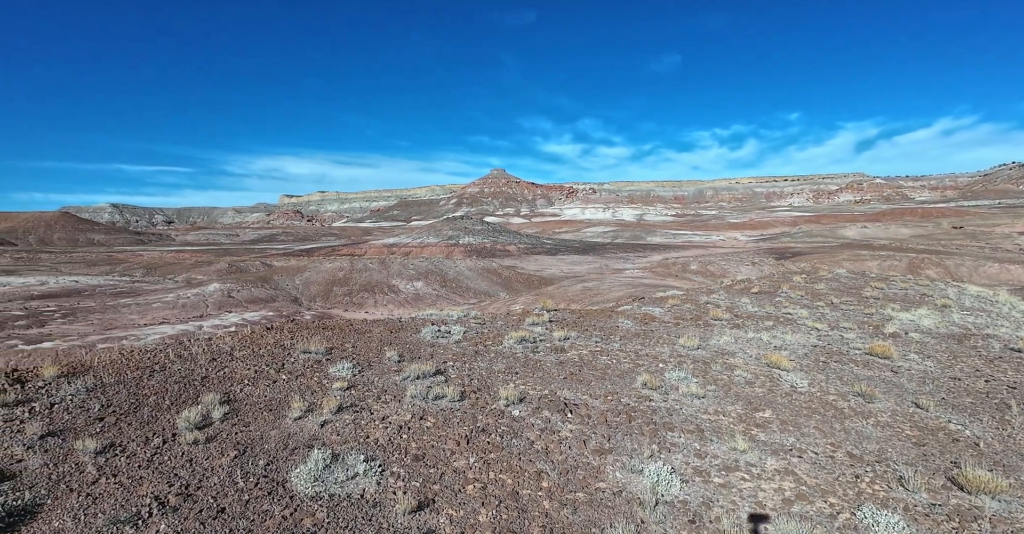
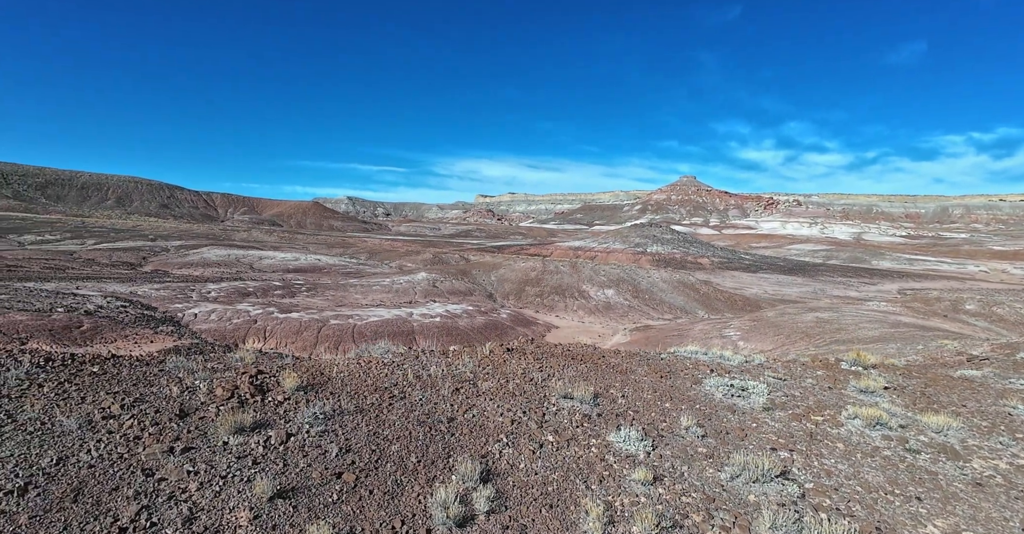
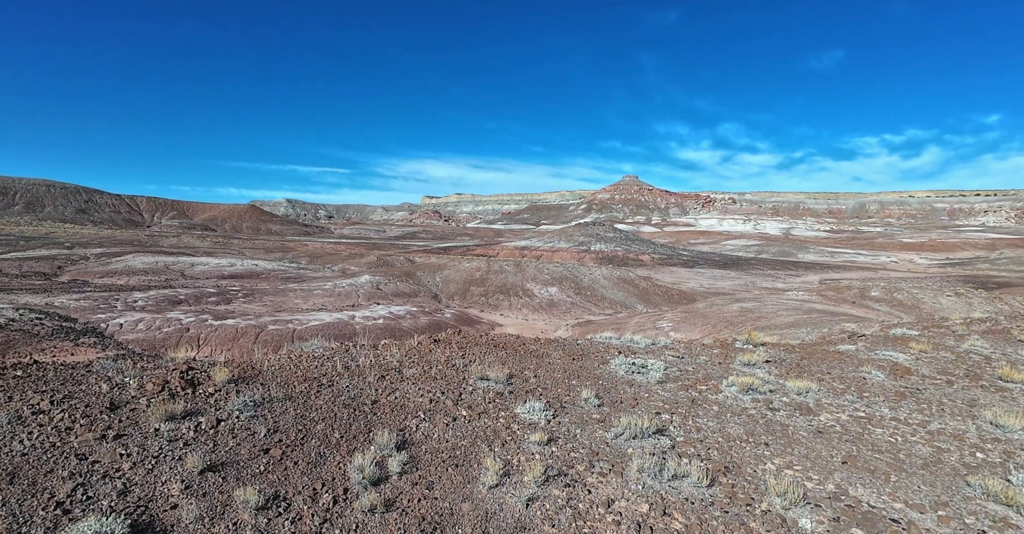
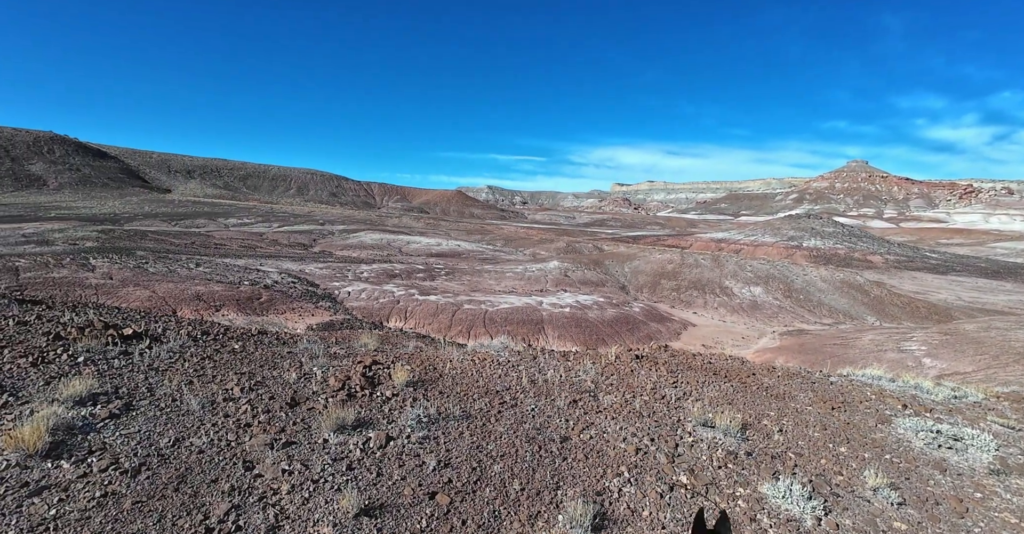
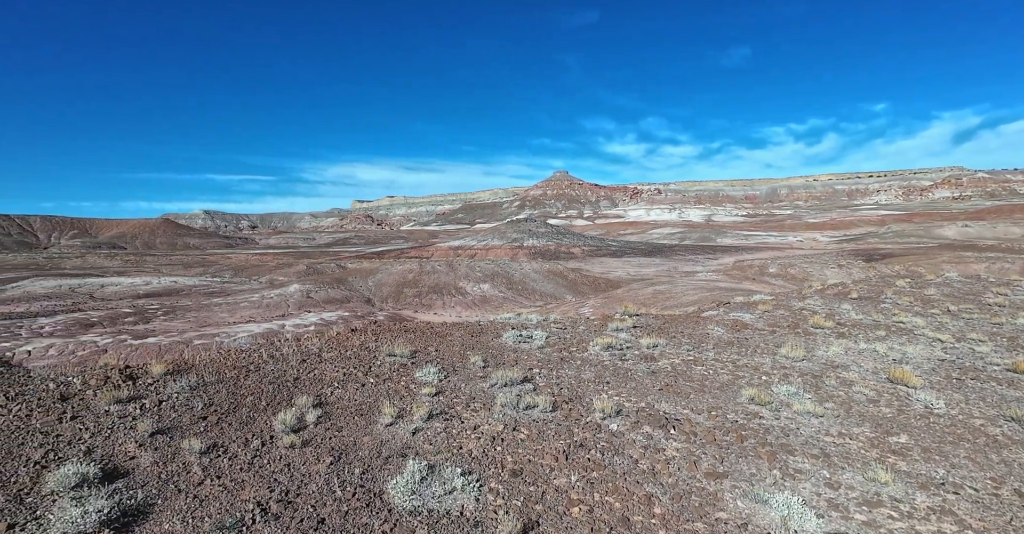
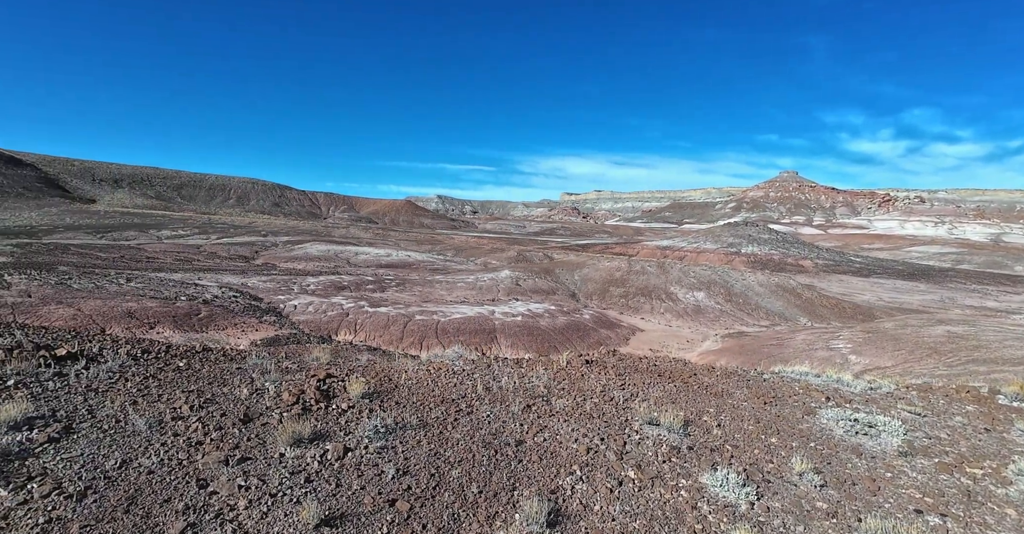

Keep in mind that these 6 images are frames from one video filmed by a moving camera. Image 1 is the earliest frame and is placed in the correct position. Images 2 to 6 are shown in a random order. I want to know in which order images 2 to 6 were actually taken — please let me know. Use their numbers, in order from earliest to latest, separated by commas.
5, 3, 2, 6, 4
